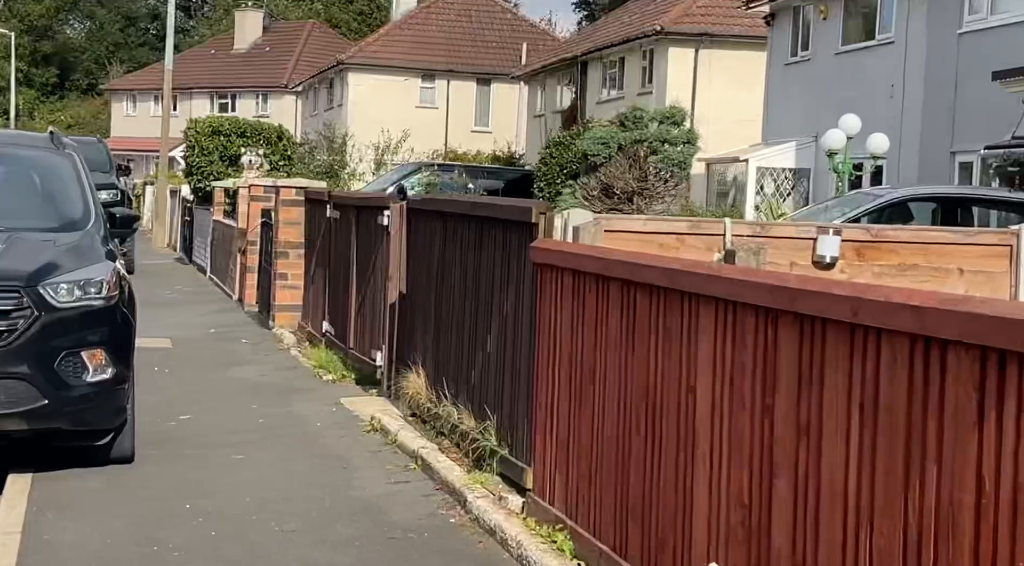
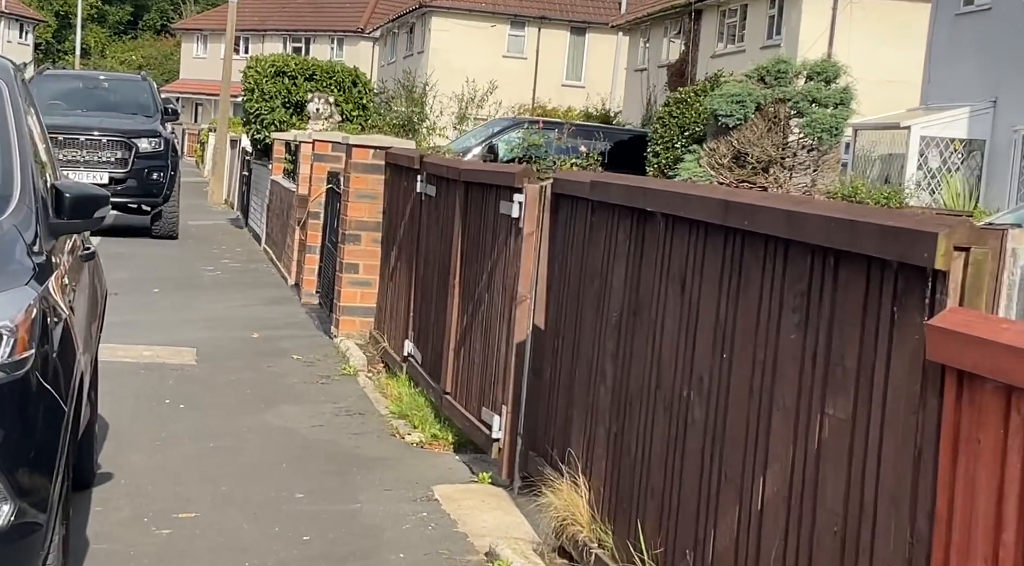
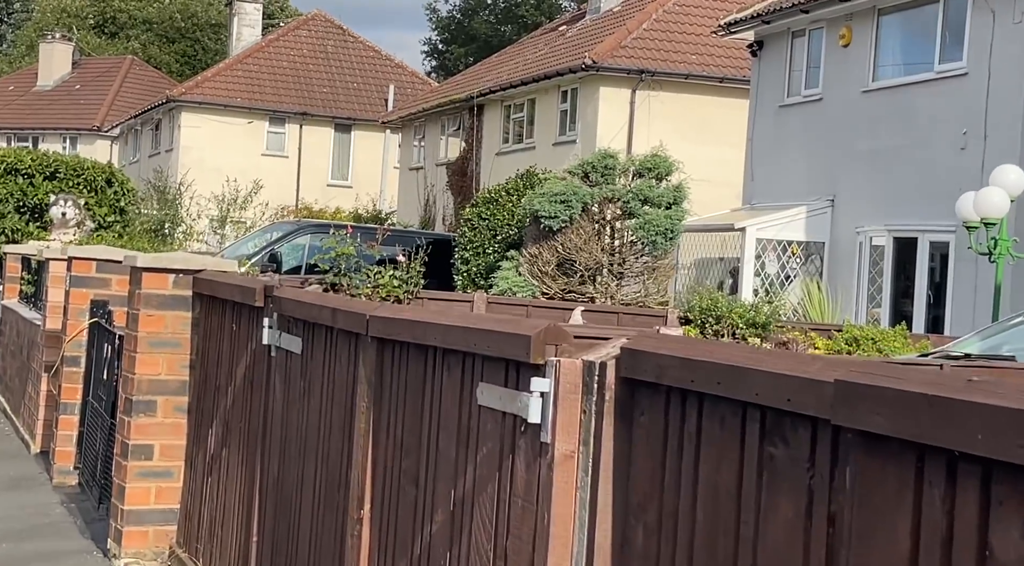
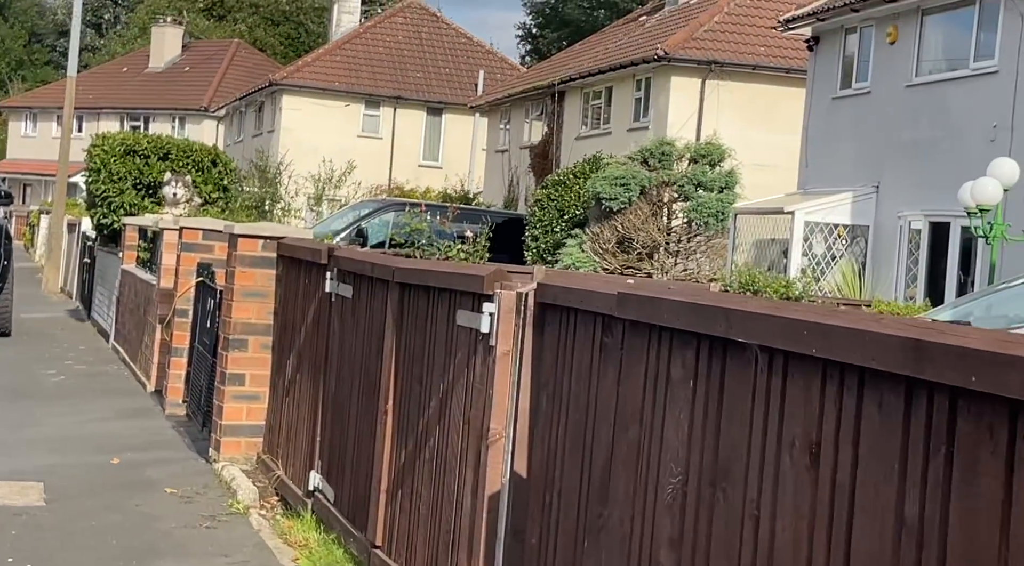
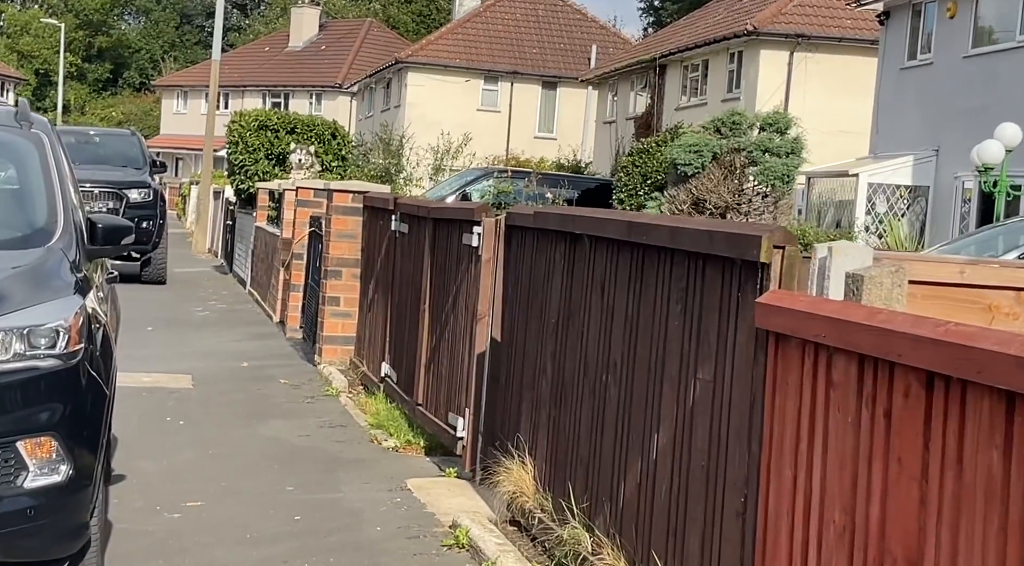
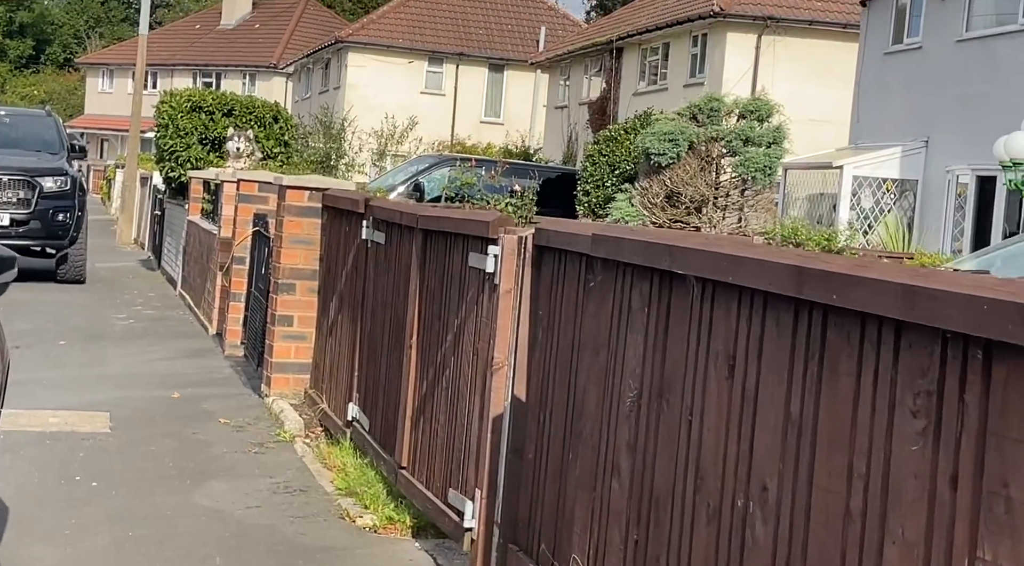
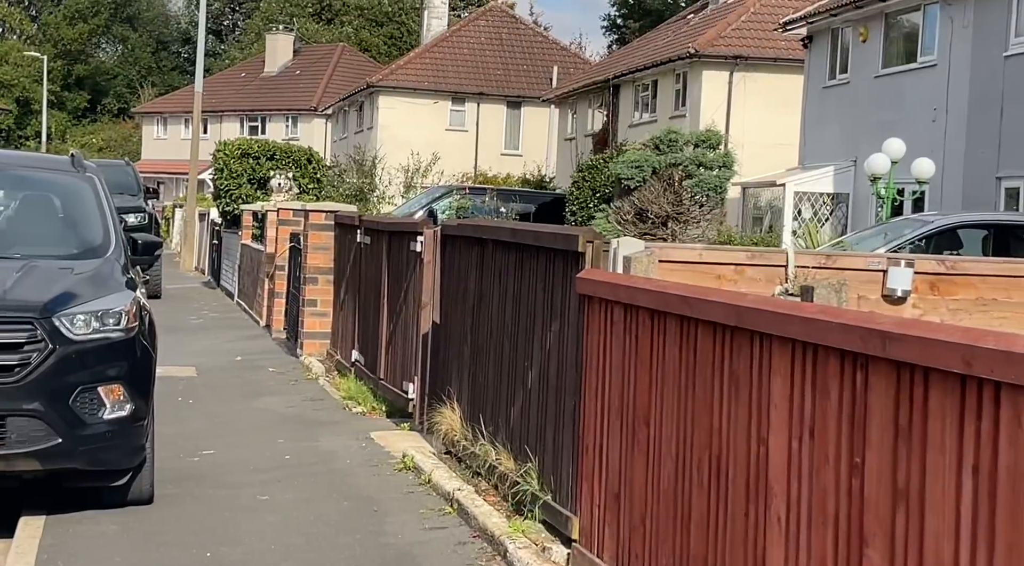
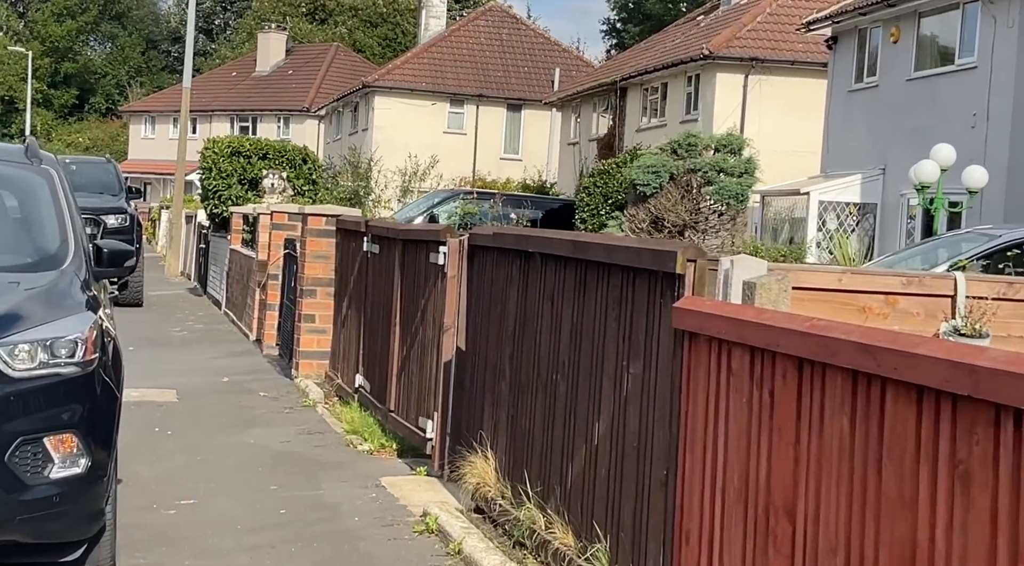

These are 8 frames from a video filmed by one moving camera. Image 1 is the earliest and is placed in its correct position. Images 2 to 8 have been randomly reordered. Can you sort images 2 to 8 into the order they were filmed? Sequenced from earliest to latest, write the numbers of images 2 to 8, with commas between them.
7, 8, 5, 2, 6, 4, 3
